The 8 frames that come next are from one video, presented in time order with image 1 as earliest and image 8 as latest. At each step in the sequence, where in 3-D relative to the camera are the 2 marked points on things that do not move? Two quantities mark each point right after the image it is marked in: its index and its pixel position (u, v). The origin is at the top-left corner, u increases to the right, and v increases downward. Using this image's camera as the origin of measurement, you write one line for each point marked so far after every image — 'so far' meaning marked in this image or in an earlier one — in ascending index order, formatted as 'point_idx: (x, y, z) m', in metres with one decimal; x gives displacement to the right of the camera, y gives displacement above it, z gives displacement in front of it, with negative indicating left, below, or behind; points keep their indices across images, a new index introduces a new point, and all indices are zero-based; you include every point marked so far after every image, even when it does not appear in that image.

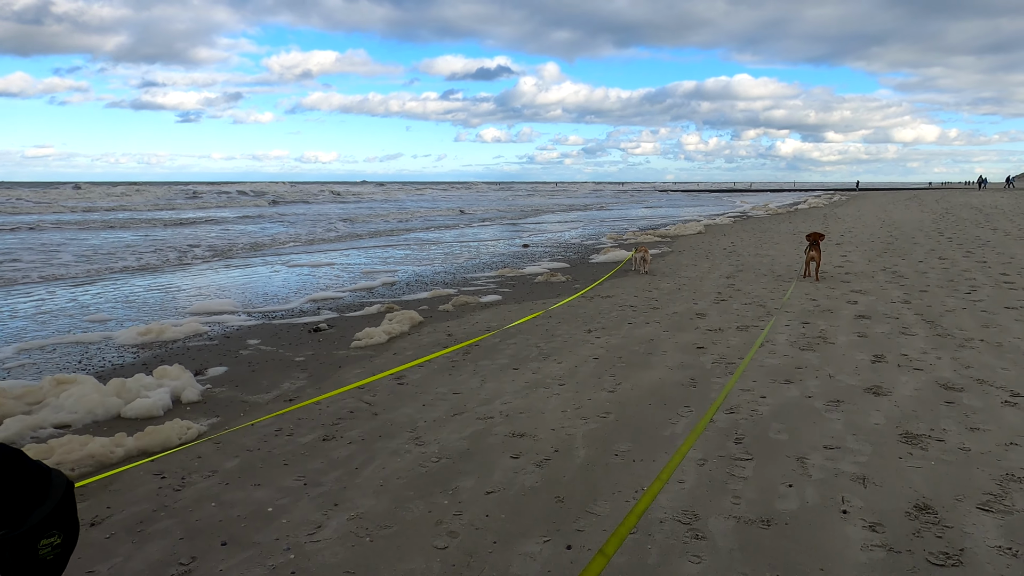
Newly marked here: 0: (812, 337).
0: (+2.7, -0.4, +6.0) m
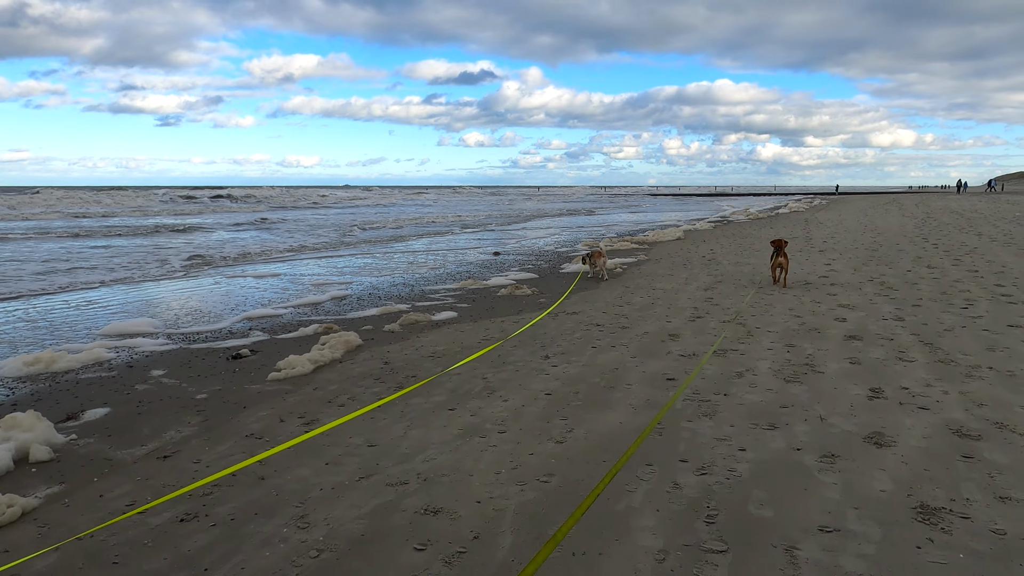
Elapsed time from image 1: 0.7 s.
0: (+2.3, -0.6, +5.3) m
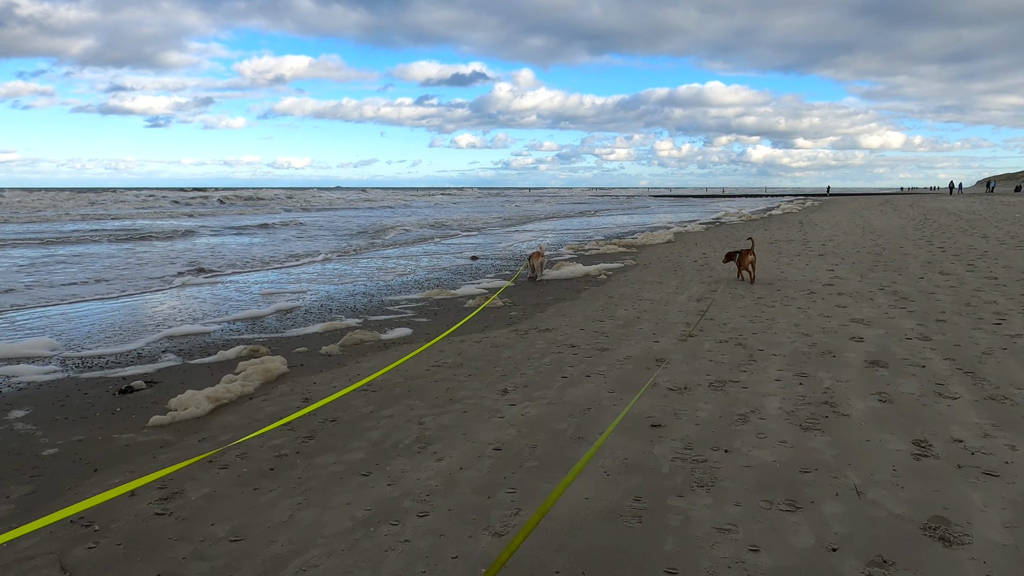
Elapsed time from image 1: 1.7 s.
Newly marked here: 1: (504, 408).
0: (+1.9, -0.7, +4.2) m
1: (0.0, -0.8, +4.3) m
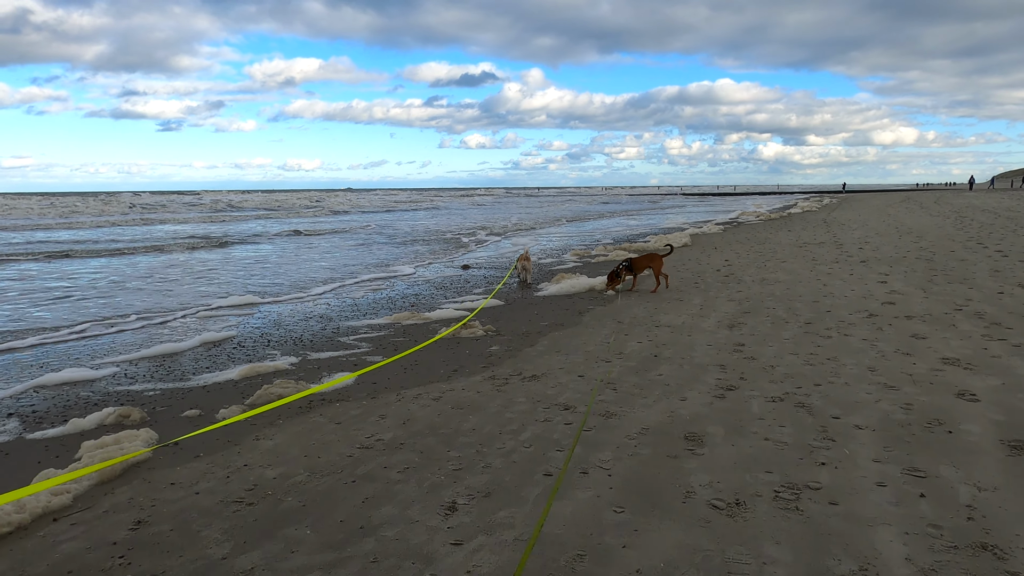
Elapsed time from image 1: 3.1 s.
0: (+1.7, -1.0, +2.5) m
1: (-0.3, -1.0, +2.6) m
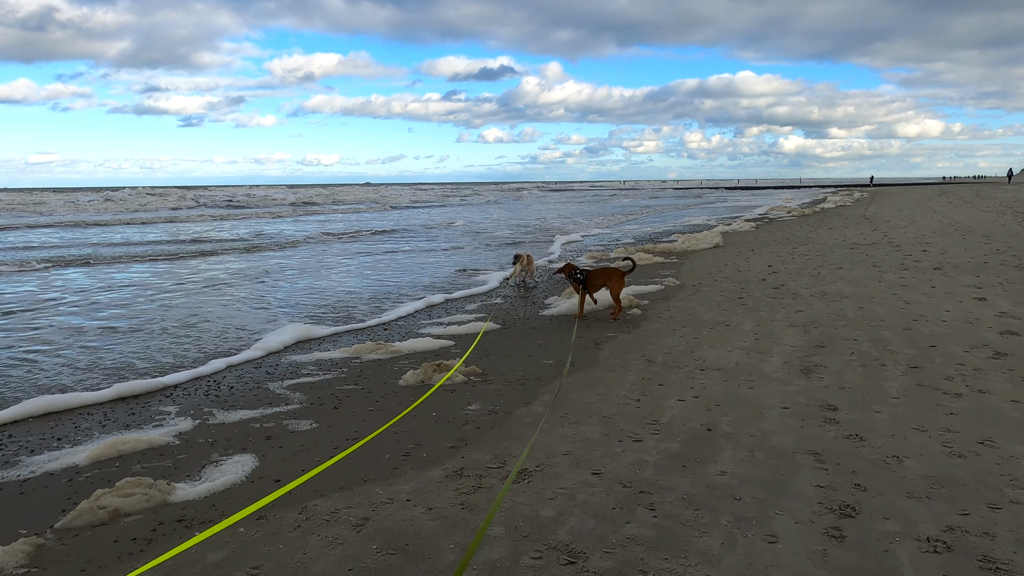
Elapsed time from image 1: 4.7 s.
0: (+1.5, -1.2, +0.7) m
1: (-0.5, -1.3, +0.8) m
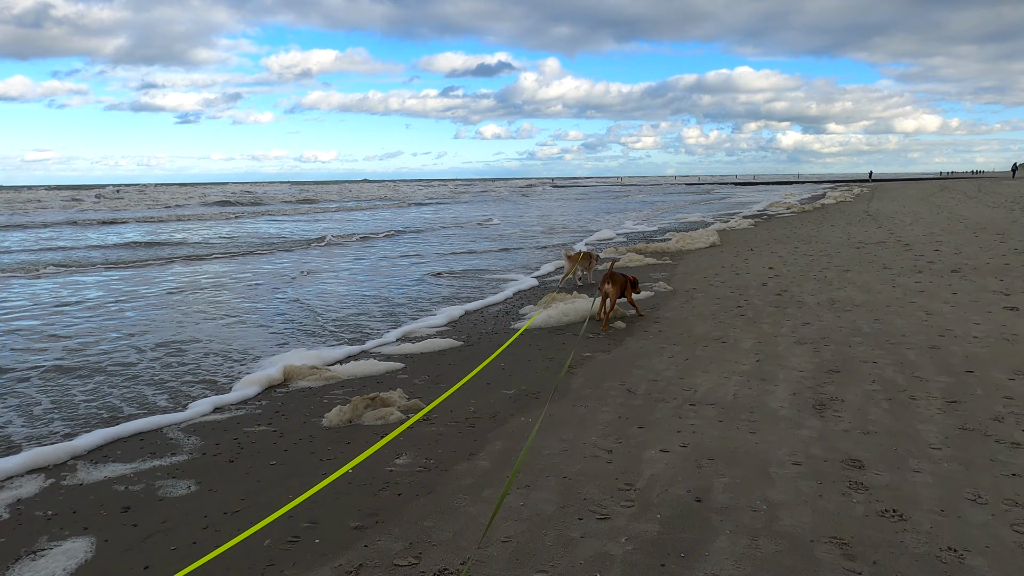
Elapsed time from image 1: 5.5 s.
0: (+1.2, -1.4, -0.2) m
1: (-0.8, -1.4, -0.1) m
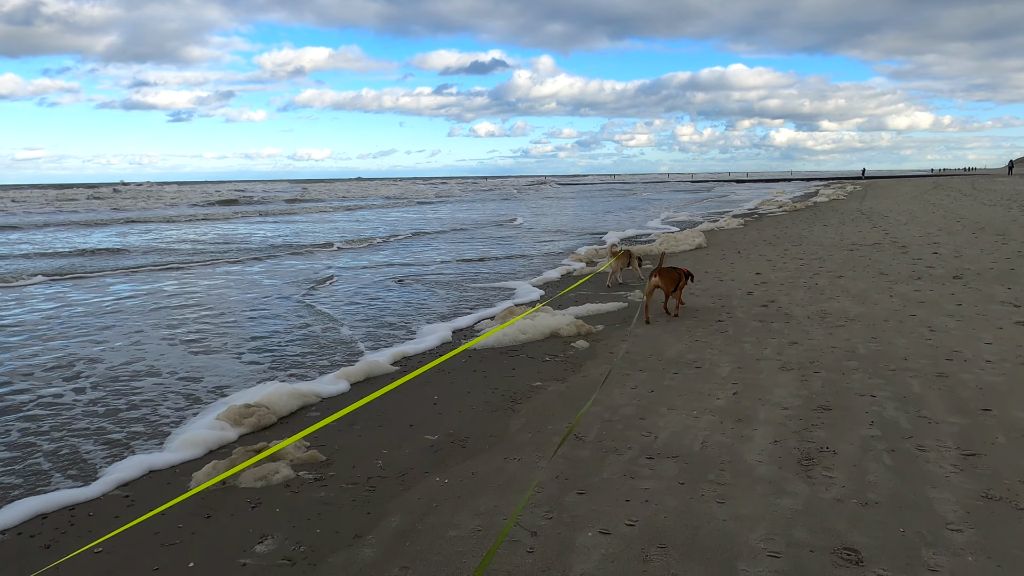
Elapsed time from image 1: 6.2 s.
0: (+0.8, -1.5, -1.0) m
1: (-1.1, -1.6, -0.9) m
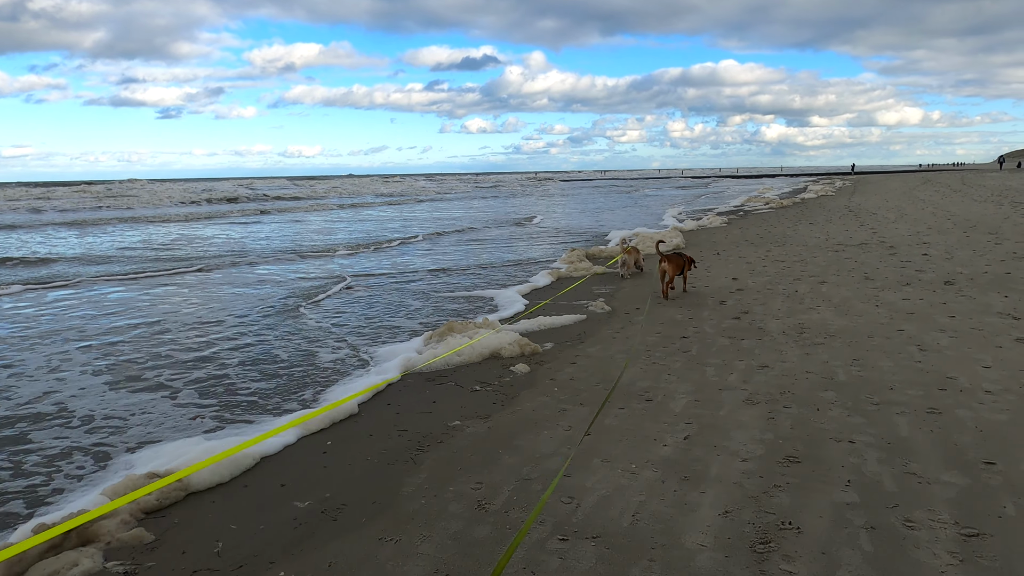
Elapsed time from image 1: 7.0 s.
0: (+0.4, -1.7, -1.7) m
1: (-1.6, -1.7, -1.7) m
